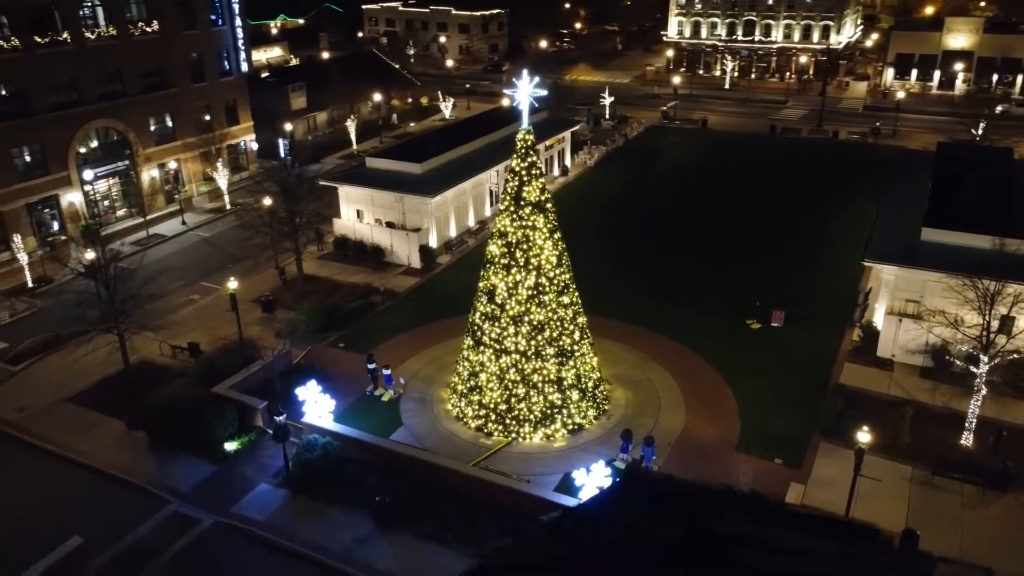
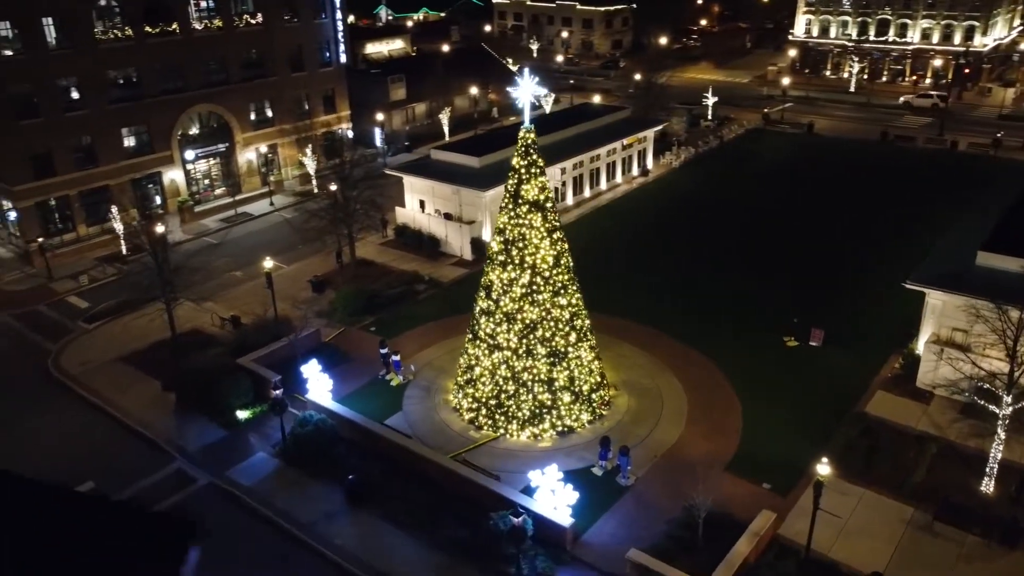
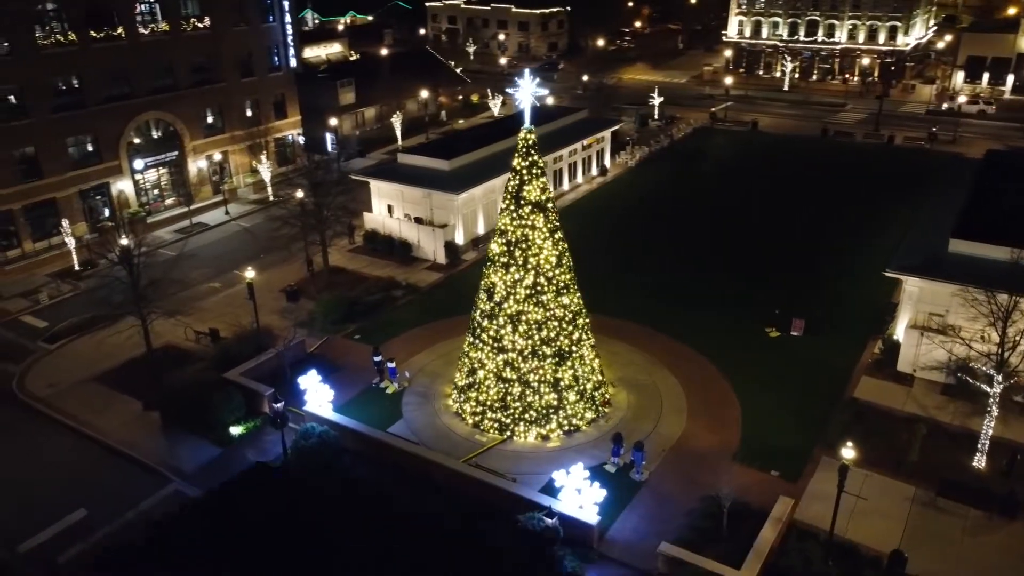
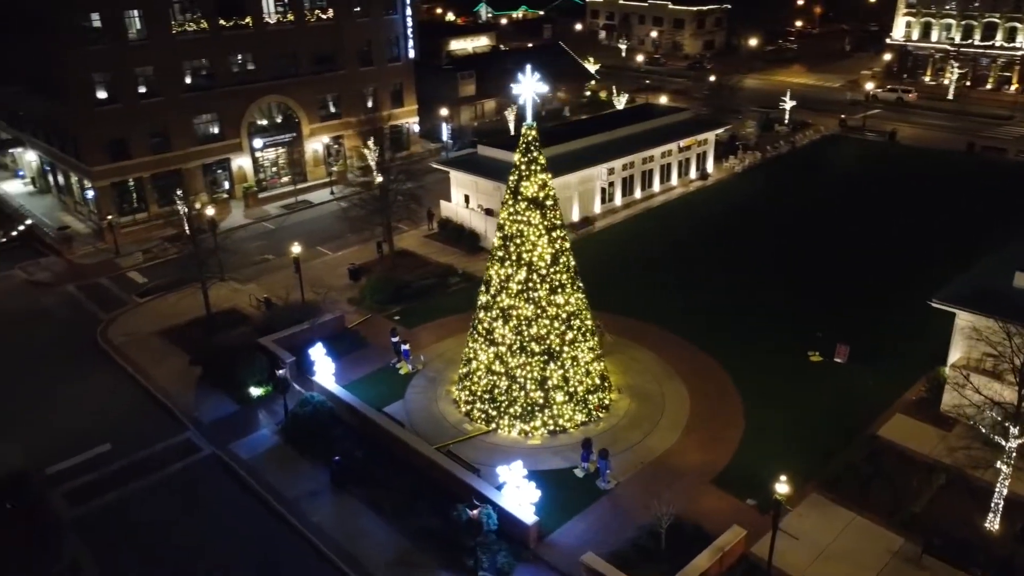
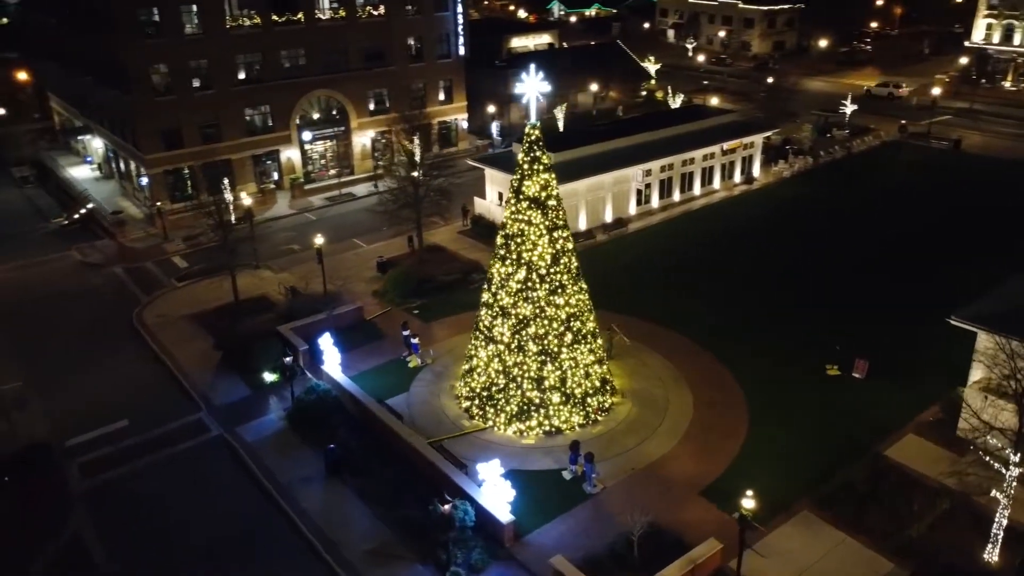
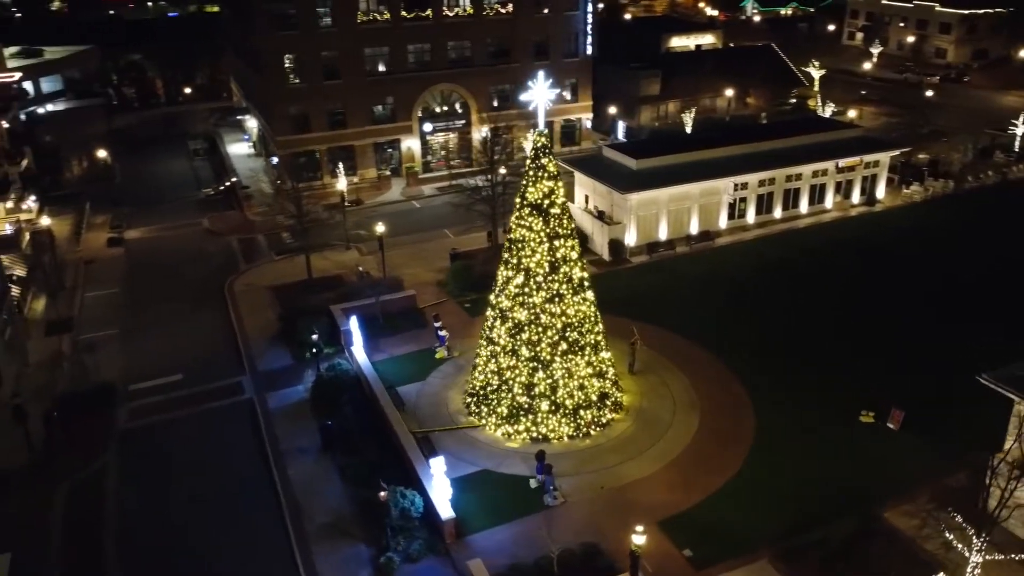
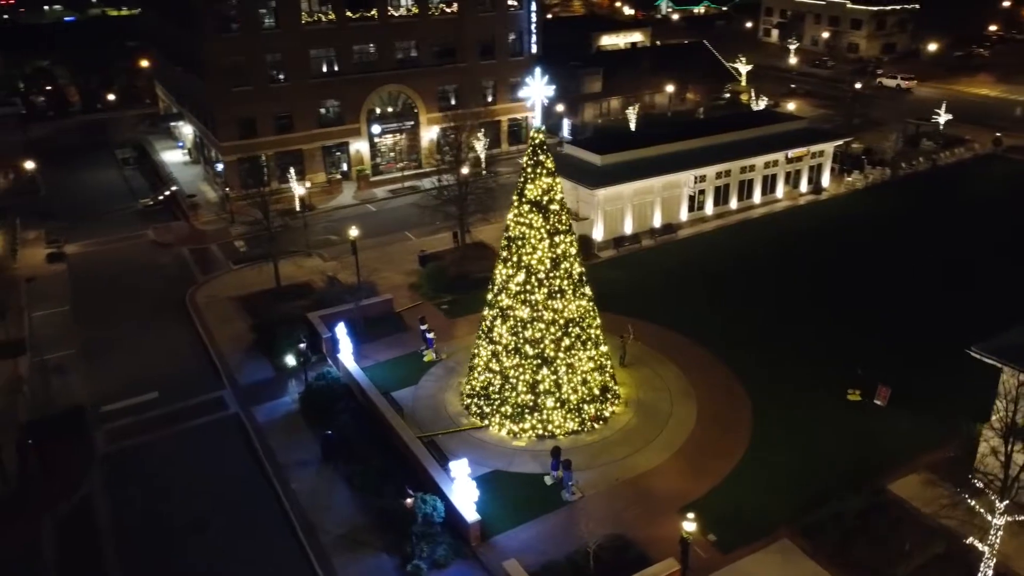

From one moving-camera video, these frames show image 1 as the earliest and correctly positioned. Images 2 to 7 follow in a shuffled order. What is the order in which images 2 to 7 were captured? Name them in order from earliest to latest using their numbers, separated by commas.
3, 2, 4, 5, 7, 6
